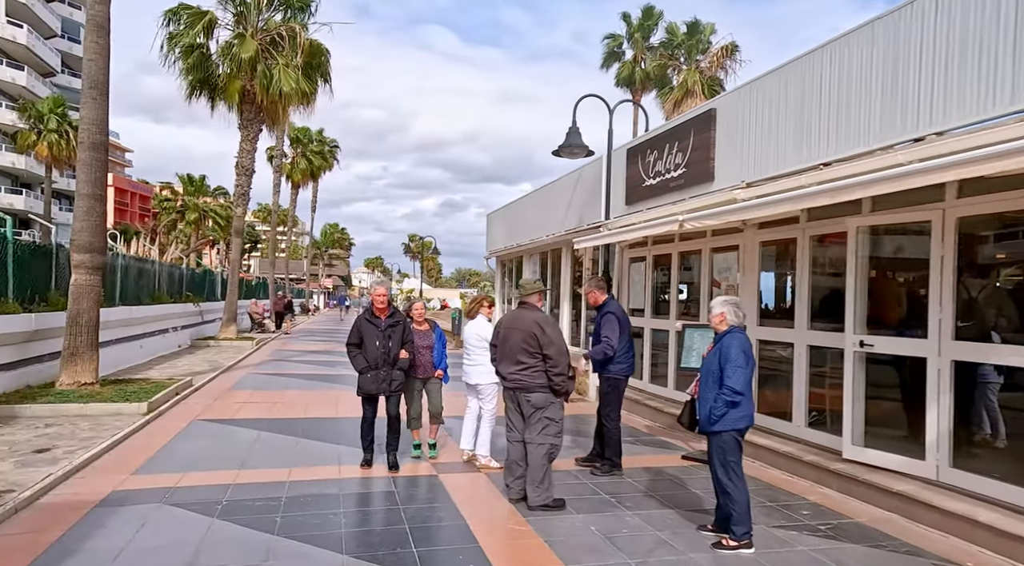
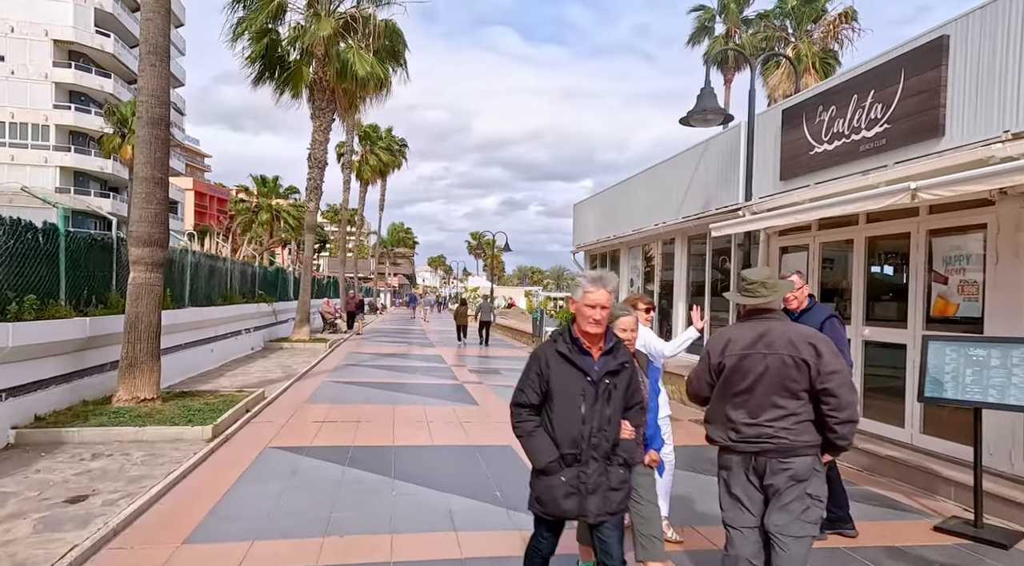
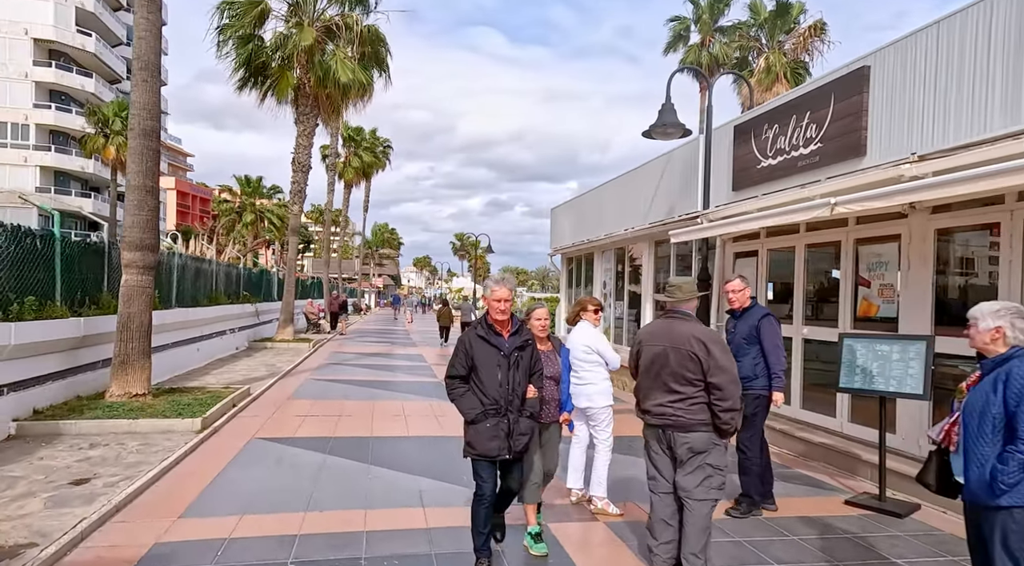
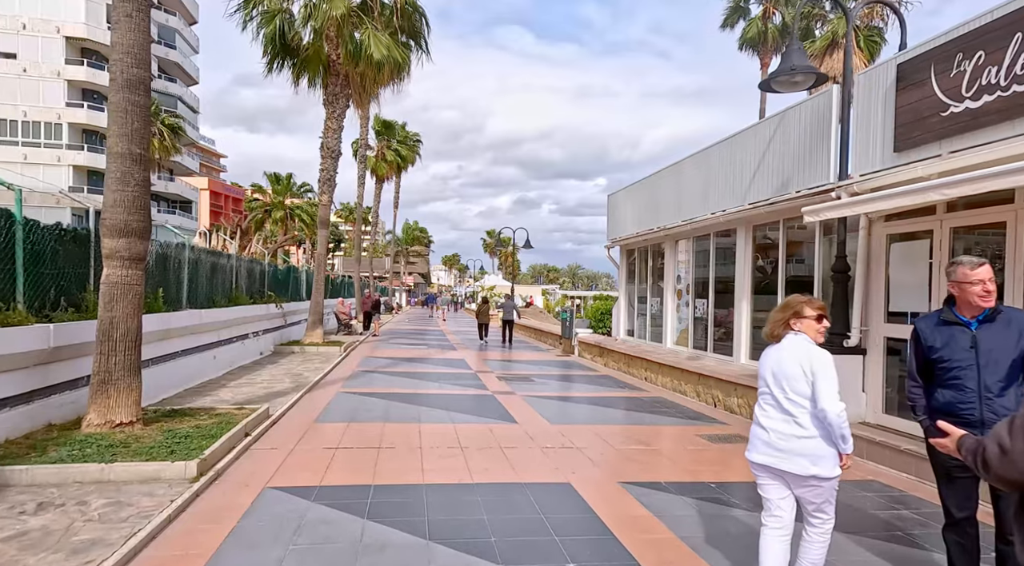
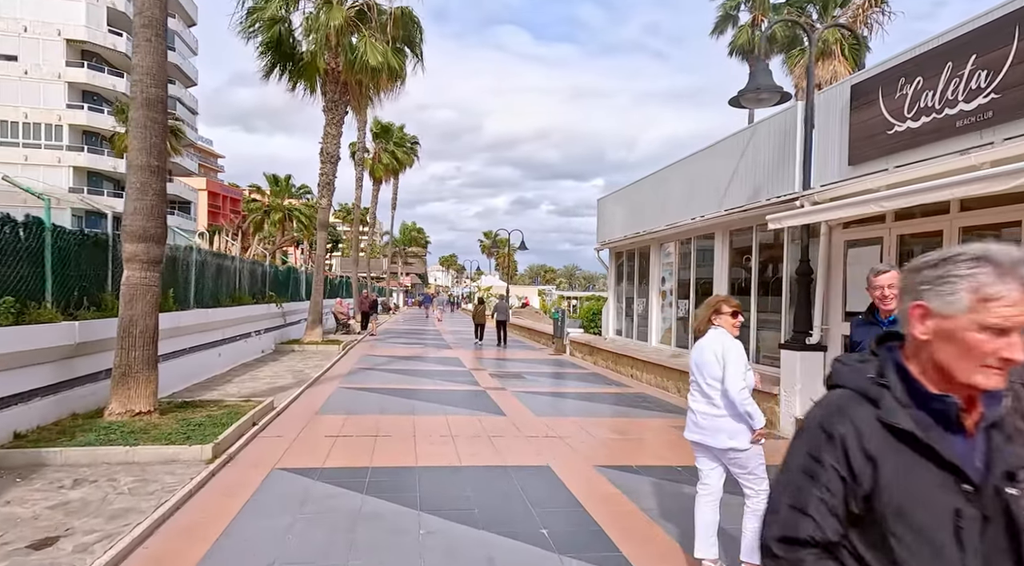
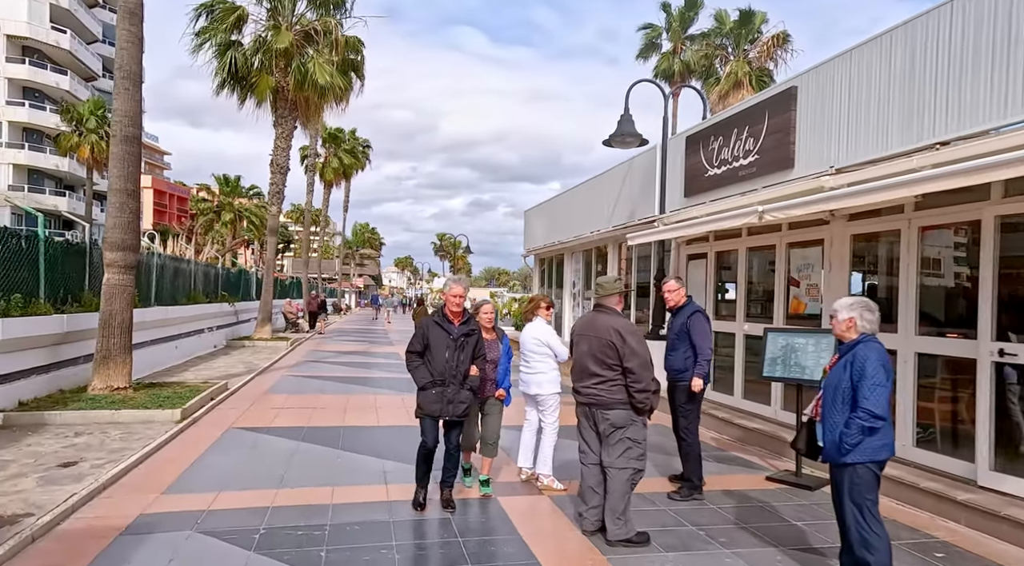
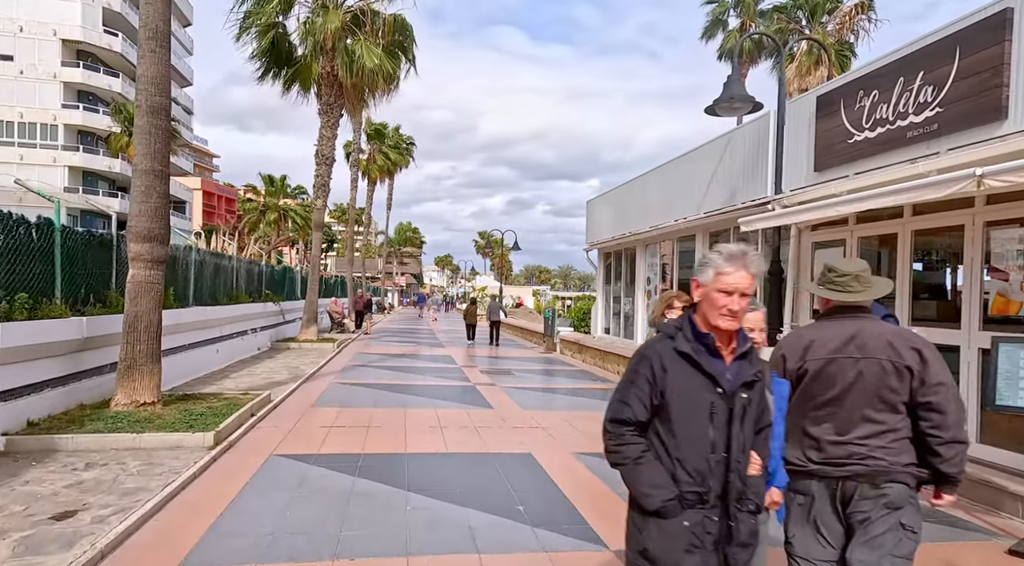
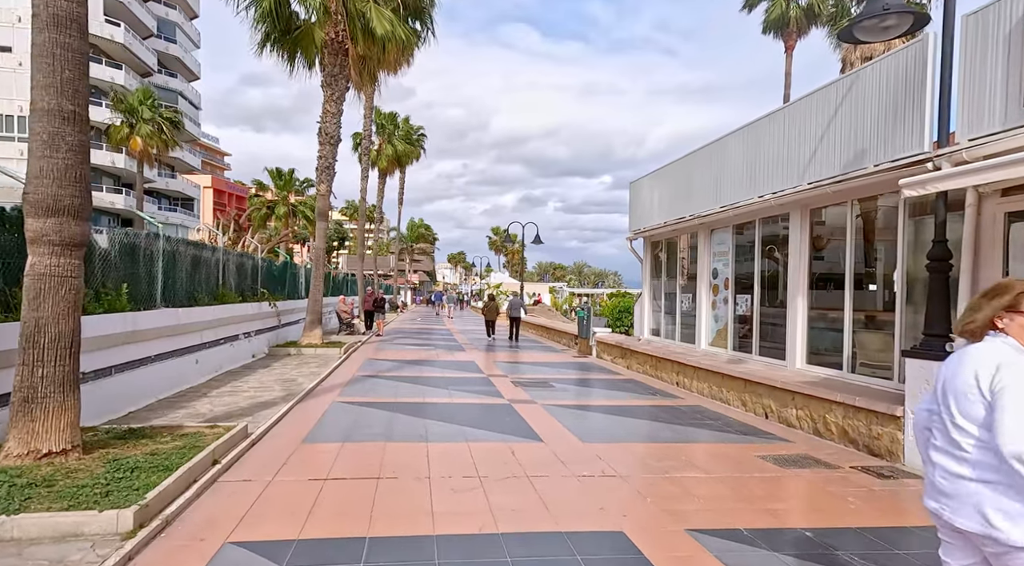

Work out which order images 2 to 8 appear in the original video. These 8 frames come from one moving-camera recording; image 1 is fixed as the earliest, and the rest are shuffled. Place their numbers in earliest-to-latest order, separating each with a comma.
6, 3, 2, 7, 5, 4, 8
